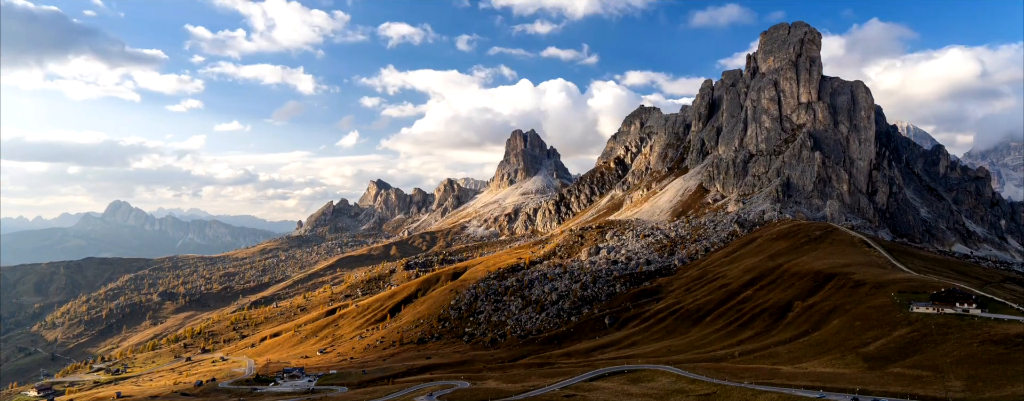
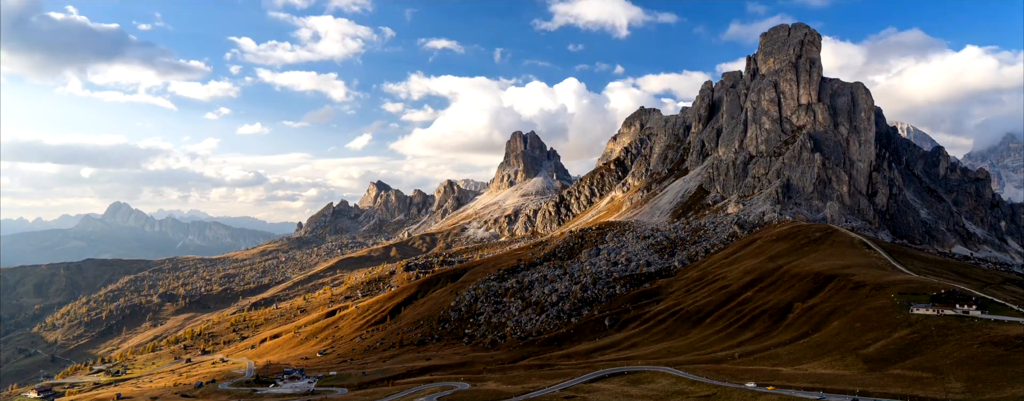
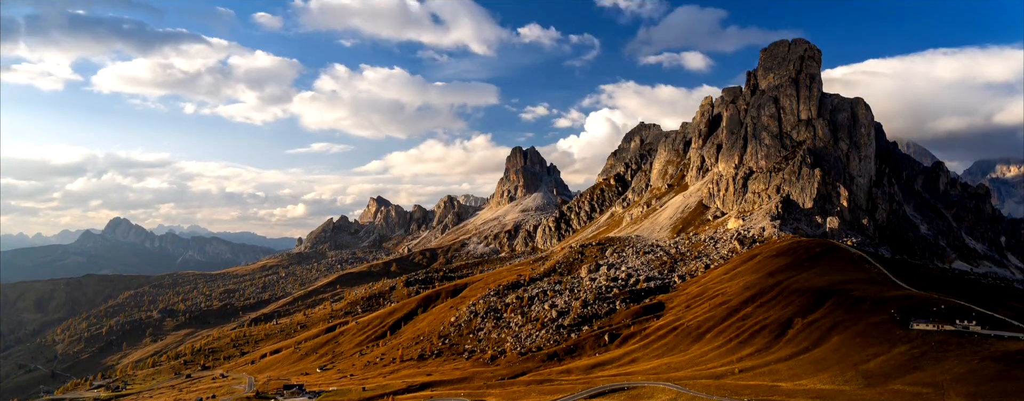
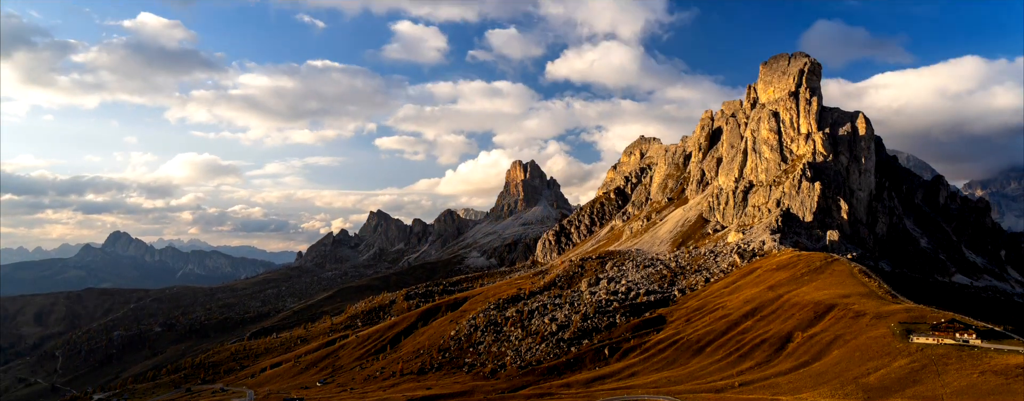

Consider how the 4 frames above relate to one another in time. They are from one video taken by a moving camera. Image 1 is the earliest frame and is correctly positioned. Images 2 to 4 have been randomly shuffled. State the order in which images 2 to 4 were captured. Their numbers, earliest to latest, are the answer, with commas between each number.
2, 3, 4
